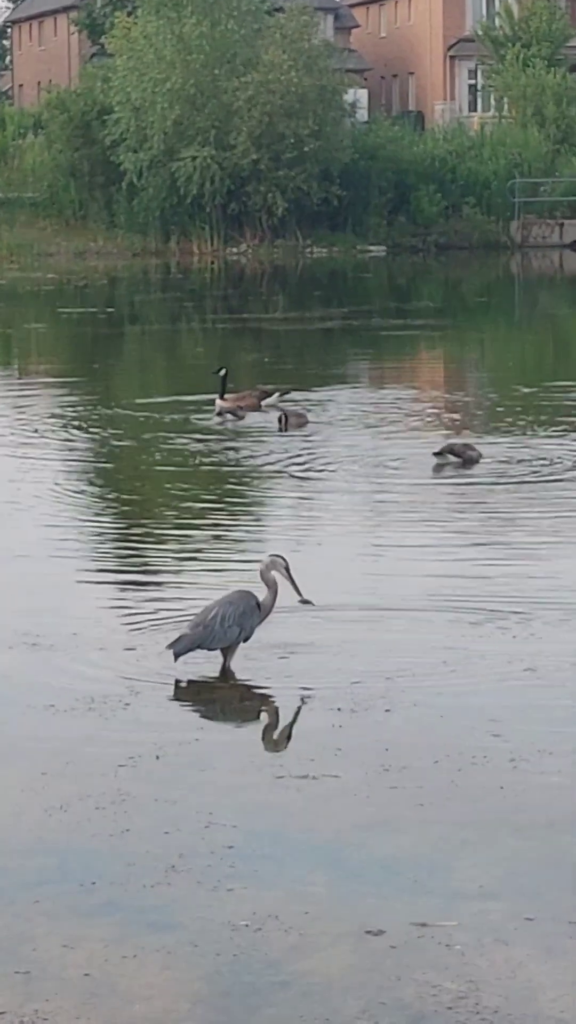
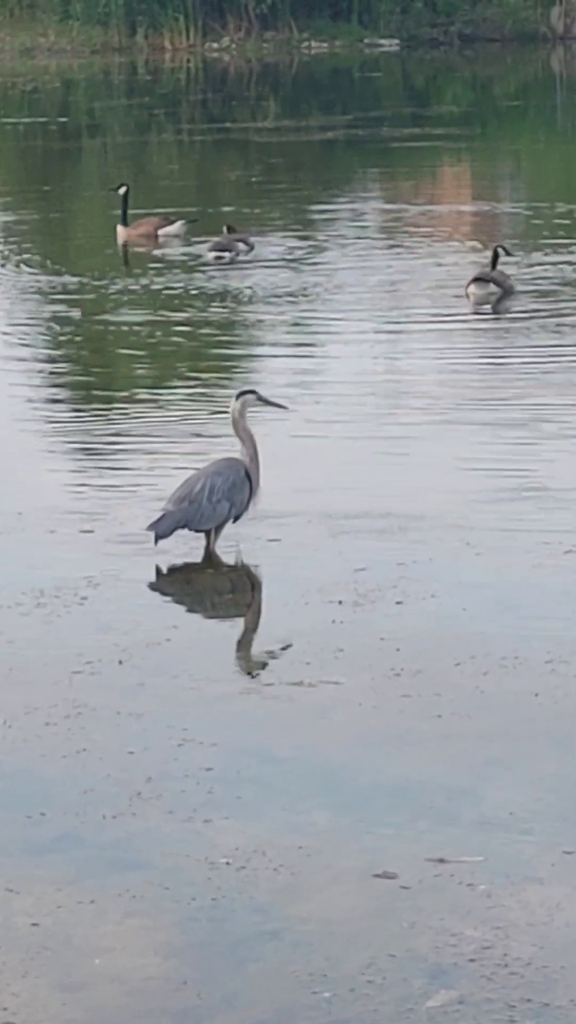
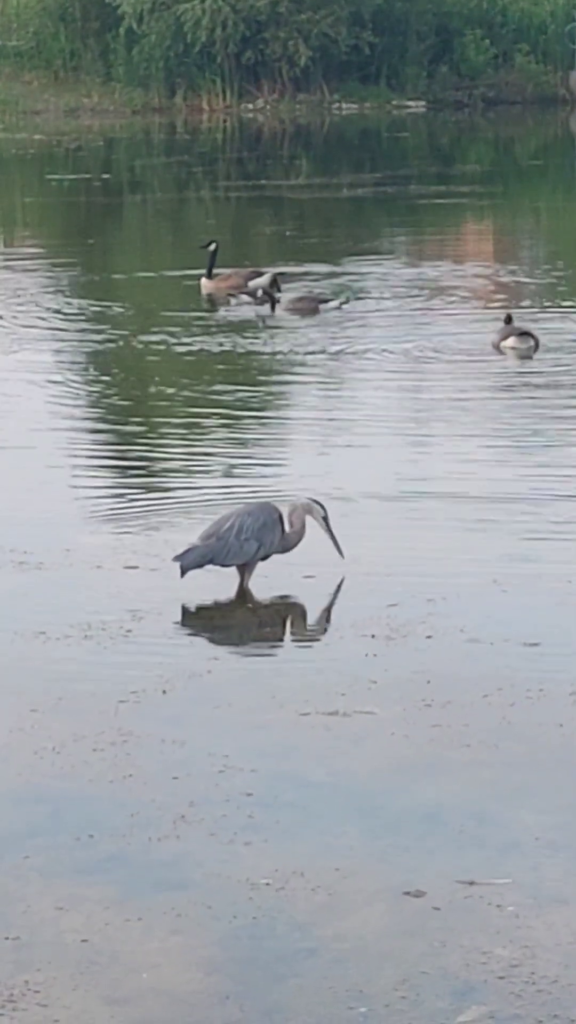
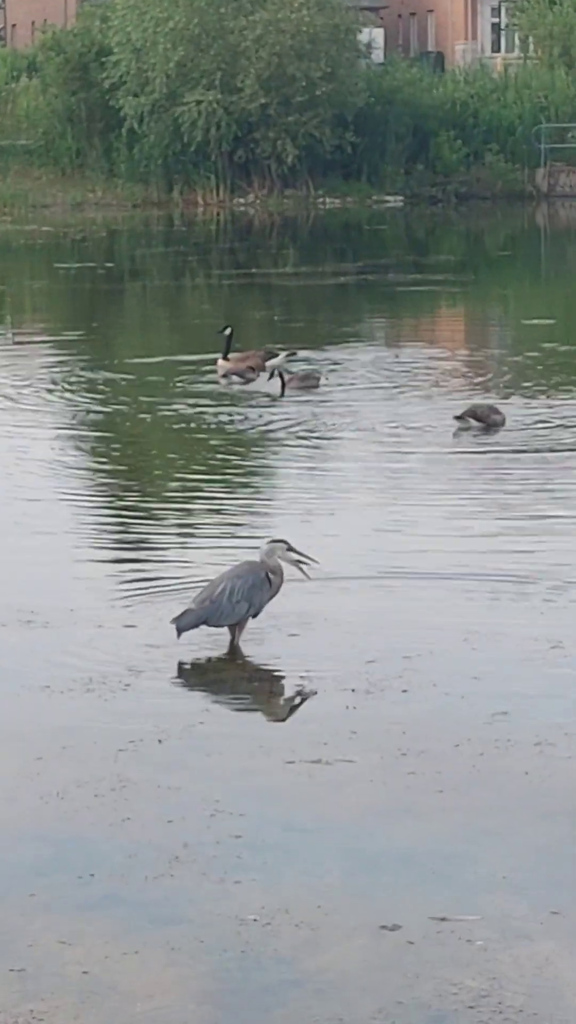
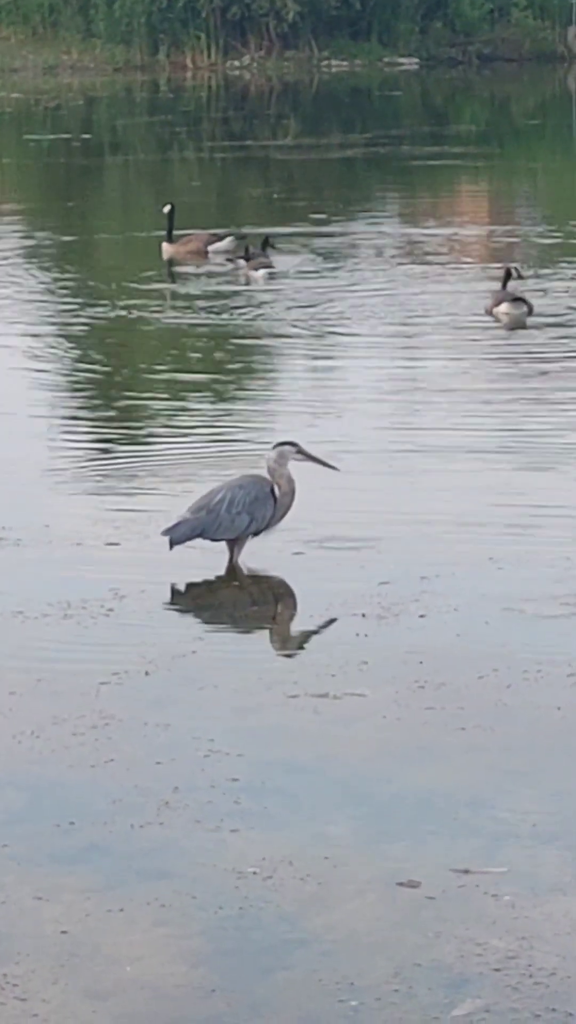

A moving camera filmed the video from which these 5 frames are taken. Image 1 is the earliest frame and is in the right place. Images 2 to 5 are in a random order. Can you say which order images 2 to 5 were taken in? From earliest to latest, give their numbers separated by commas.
4, 3, 5, 2
